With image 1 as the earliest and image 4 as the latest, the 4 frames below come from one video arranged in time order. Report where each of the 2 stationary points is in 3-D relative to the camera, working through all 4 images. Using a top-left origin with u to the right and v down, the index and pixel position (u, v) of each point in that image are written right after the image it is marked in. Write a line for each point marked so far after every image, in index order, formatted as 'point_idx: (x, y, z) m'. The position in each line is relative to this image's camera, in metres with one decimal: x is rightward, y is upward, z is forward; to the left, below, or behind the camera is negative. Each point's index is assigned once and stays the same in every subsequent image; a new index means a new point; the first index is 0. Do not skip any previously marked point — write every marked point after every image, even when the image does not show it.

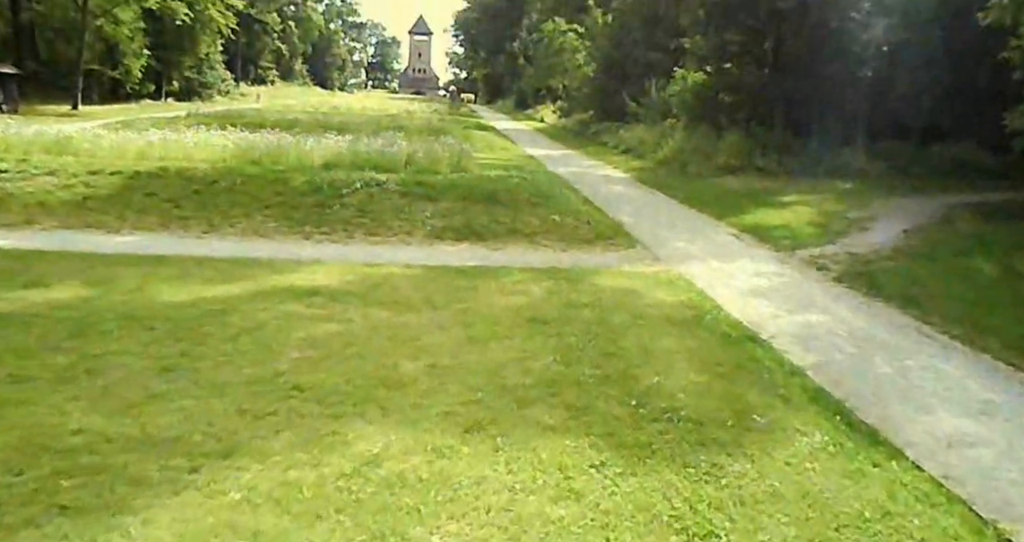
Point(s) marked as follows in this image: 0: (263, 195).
0: (-4.8, +1.5, +14.0) m
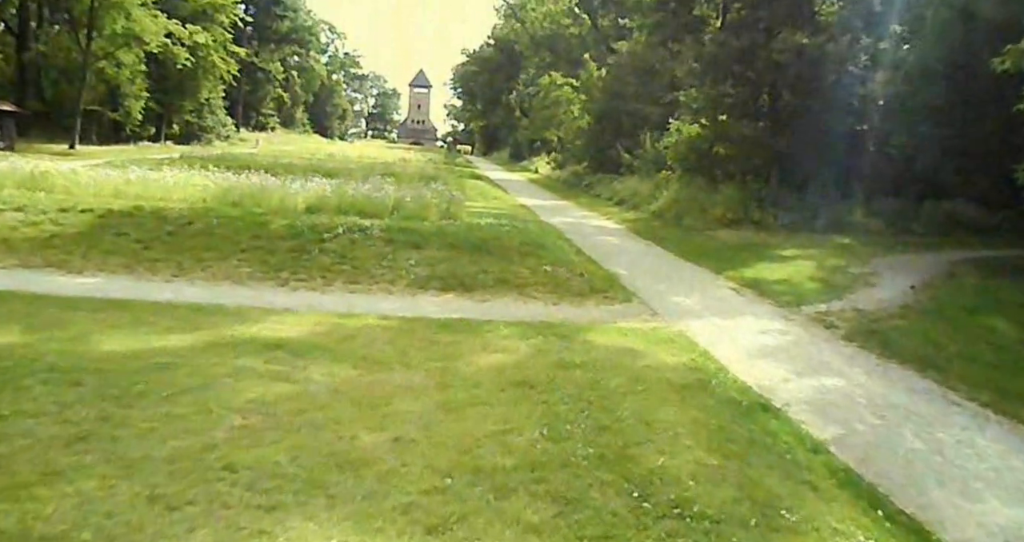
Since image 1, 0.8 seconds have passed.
0: (-4.9, +0.6, +13.3) m
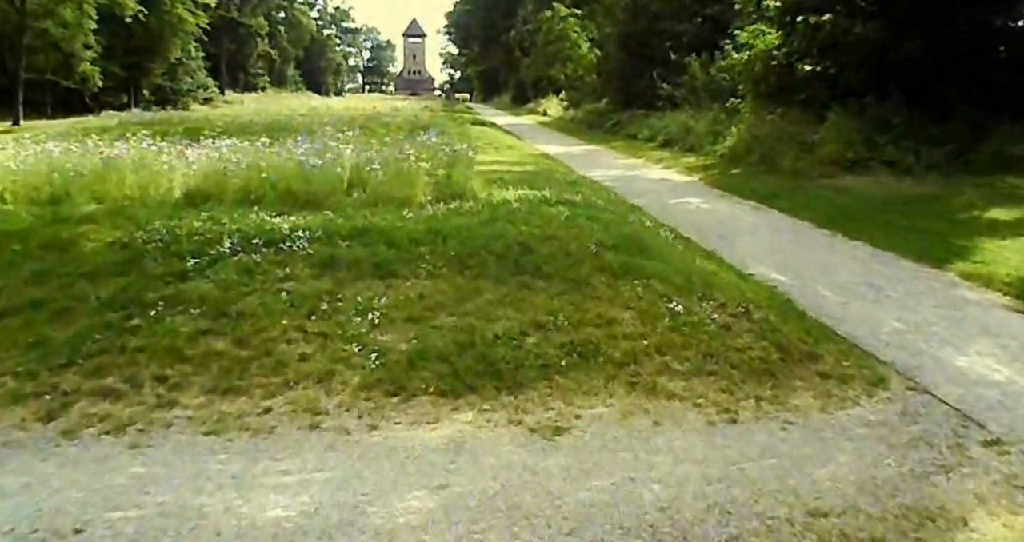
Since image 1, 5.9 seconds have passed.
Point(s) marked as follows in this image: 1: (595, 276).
0: (-4.3, +0.1, +6.8) m
1: (+0.6, 0.0, +6.0) m
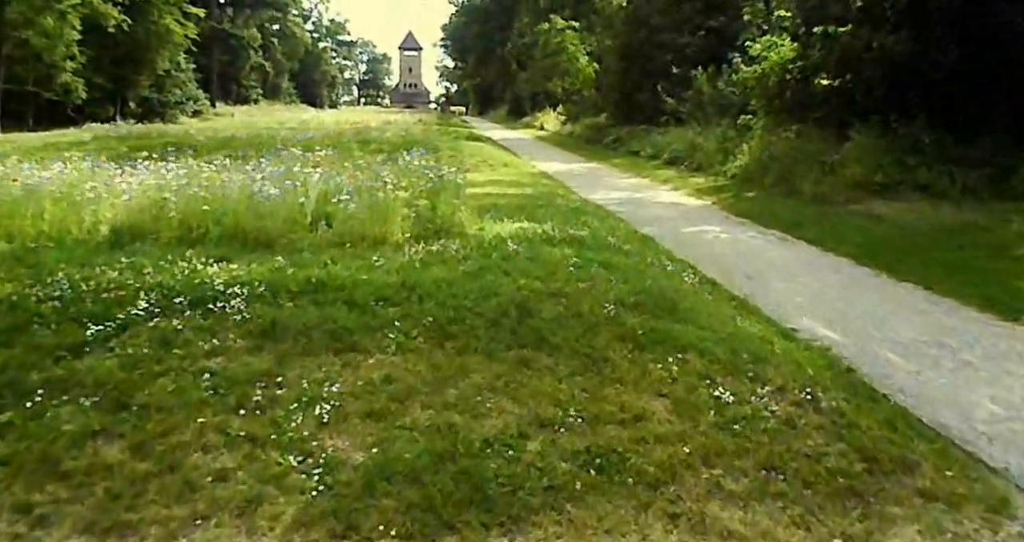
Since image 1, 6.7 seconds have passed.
0: (-4.4, -0.4, +5.5) m
1: (+0.6, -0.4, +4.8) m
